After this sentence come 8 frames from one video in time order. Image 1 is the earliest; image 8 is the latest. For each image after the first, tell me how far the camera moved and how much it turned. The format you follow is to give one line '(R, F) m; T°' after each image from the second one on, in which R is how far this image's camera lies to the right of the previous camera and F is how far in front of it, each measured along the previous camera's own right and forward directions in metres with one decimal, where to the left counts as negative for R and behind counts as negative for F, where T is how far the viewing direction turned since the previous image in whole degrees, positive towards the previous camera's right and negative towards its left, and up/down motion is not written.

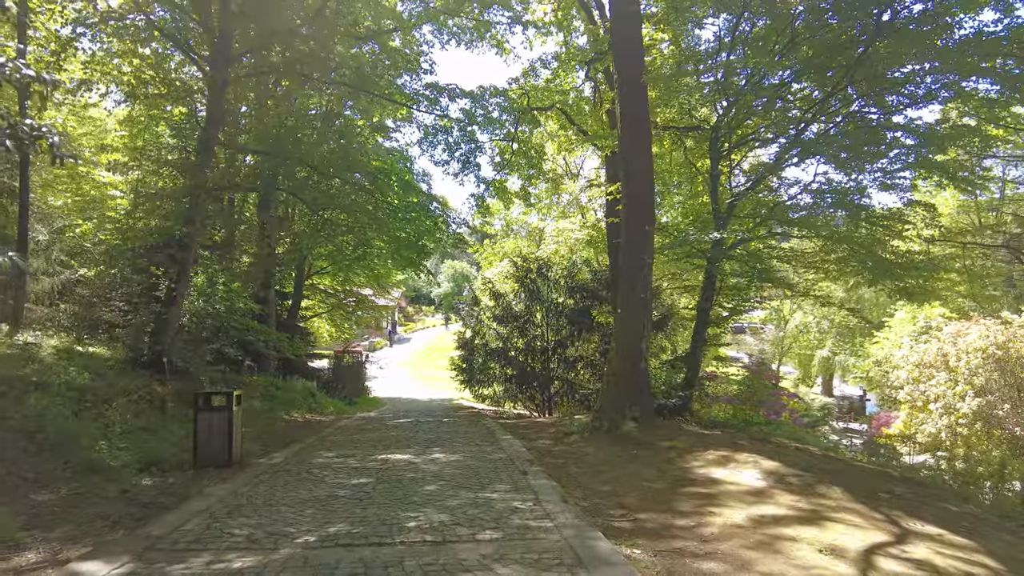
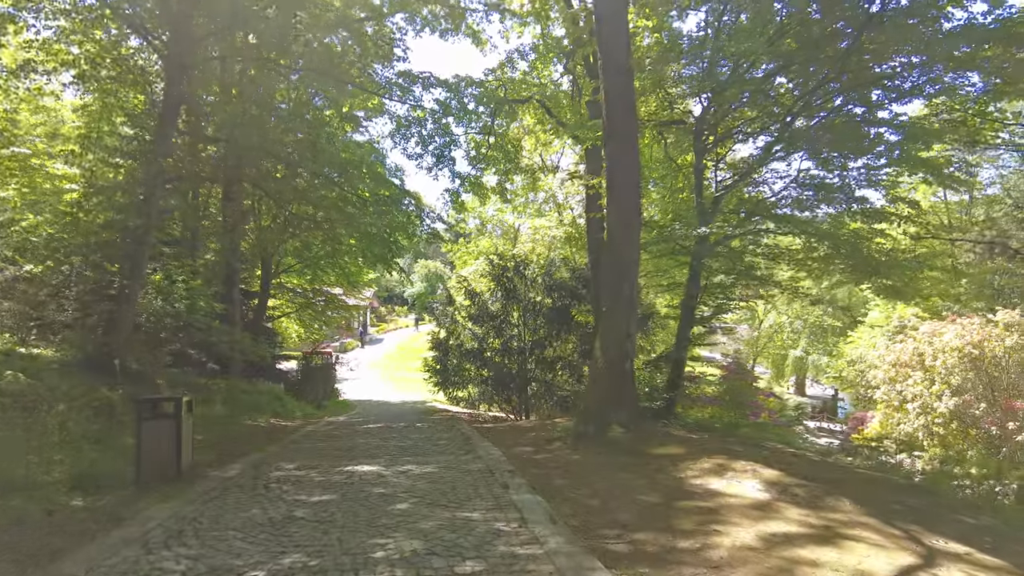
(-0.1, +0.5) m; +2°
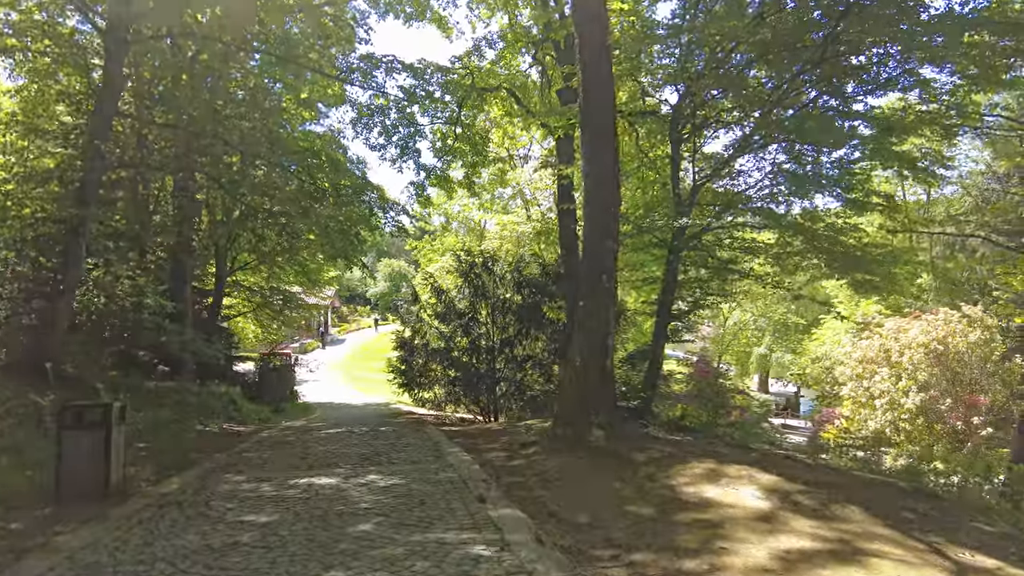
(-0.1, +0.5) m; +3°
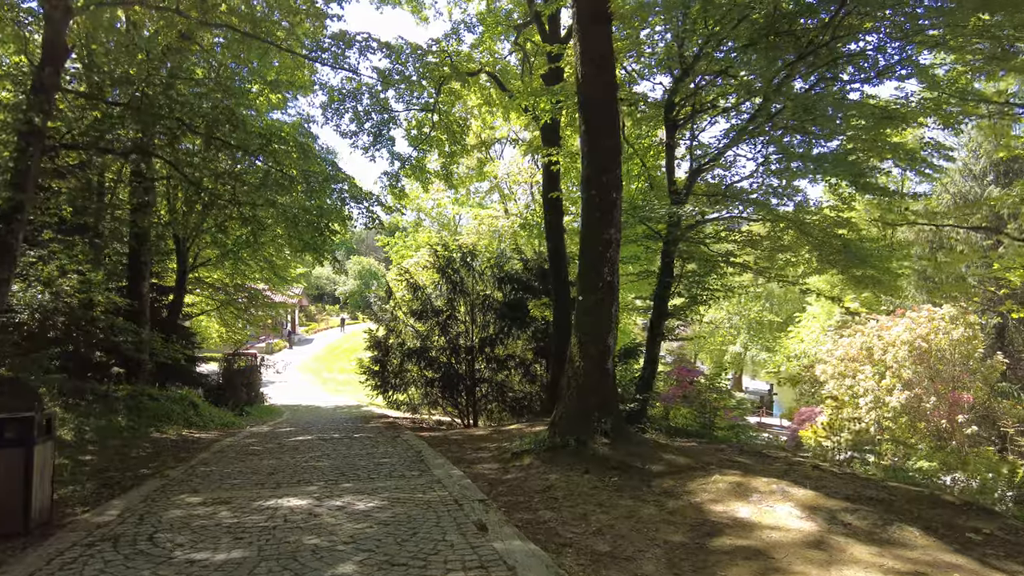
(-0.2, +0.7) m; +3°
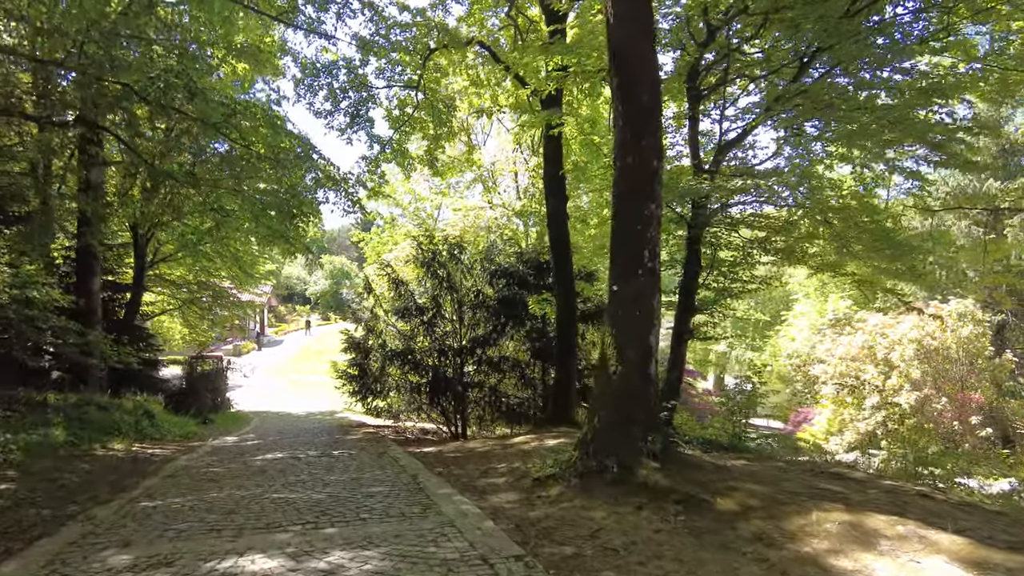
(-0.4, +1.2) m; +2°
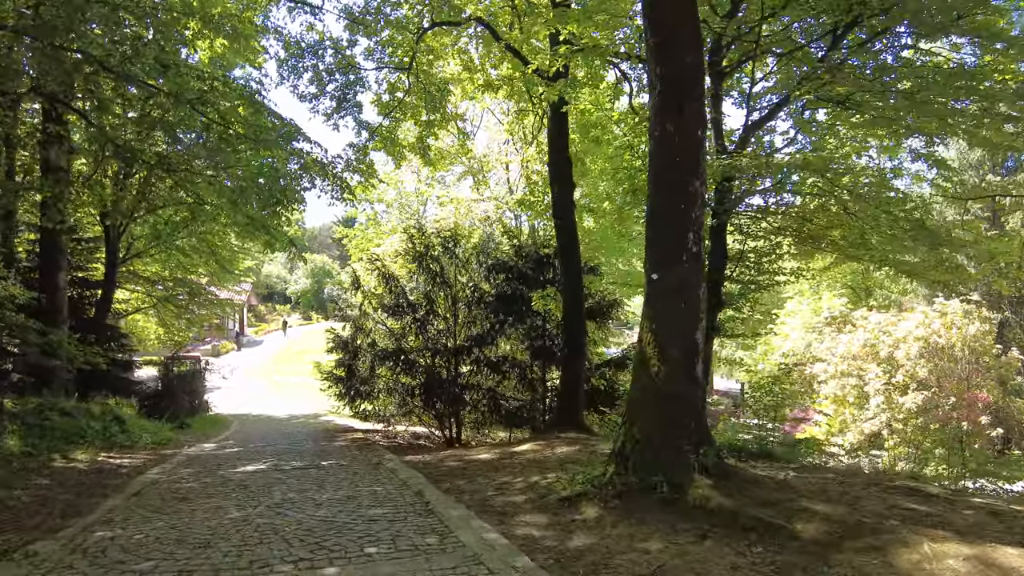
(-0.3, +0.7) m; +2°
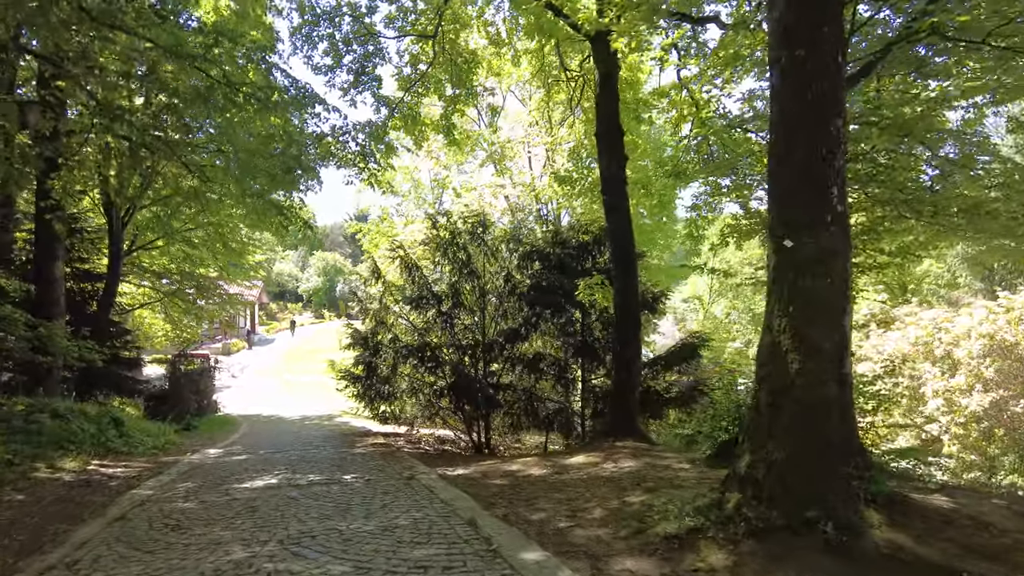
(-0.4, +1.1) m; -1°
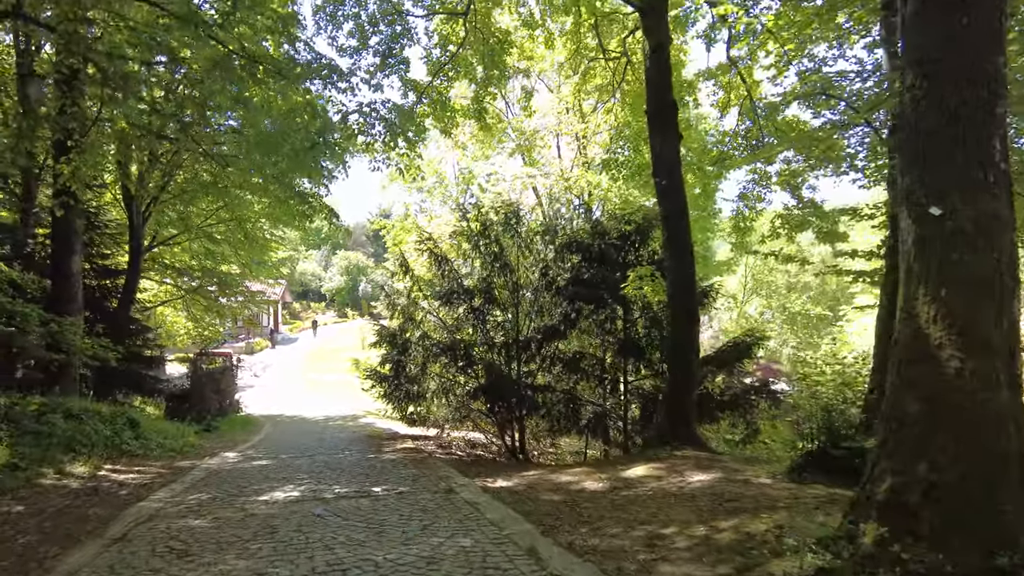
(-0.2, +0.7) m; -2°
